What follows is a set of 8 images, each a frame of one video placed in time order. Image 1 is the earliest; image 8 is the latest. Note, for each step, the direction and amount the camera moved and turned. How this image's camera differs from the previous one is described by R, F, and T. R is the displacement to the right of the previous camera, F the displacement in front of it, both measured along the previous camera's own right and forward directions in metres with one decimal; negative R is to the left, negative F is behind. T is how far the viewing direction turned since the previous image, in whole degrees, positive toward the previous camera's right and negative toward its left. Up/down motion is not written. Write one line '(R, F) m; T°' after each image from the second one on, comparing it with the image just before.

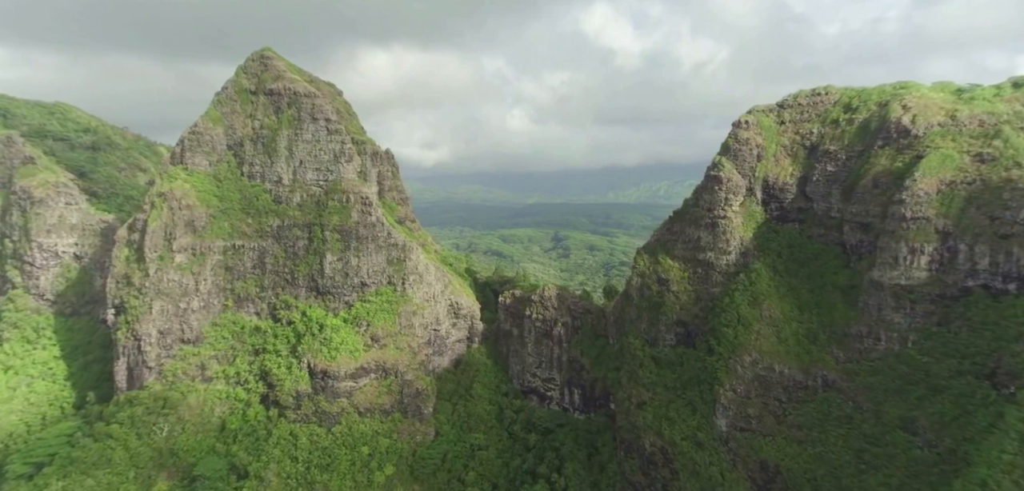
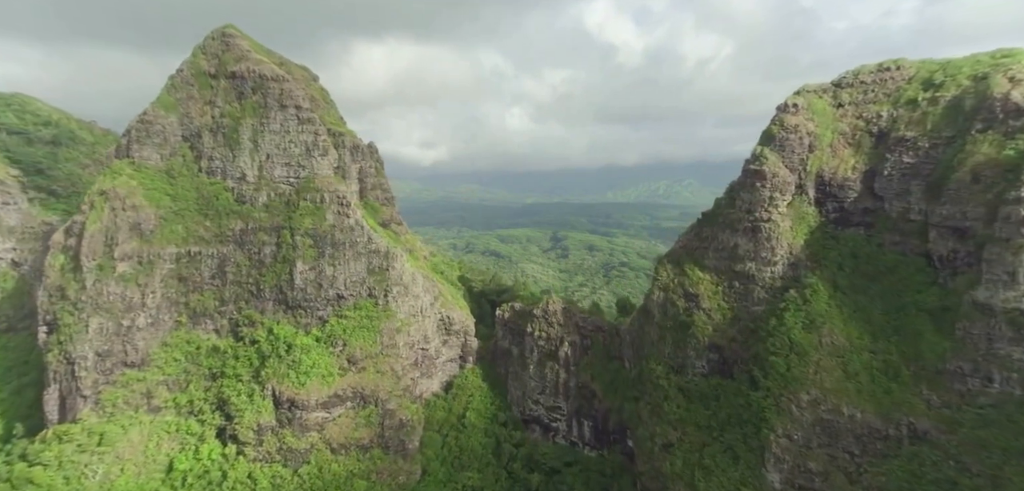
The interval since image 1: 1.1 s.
(0.0, +6.1) m; 0°
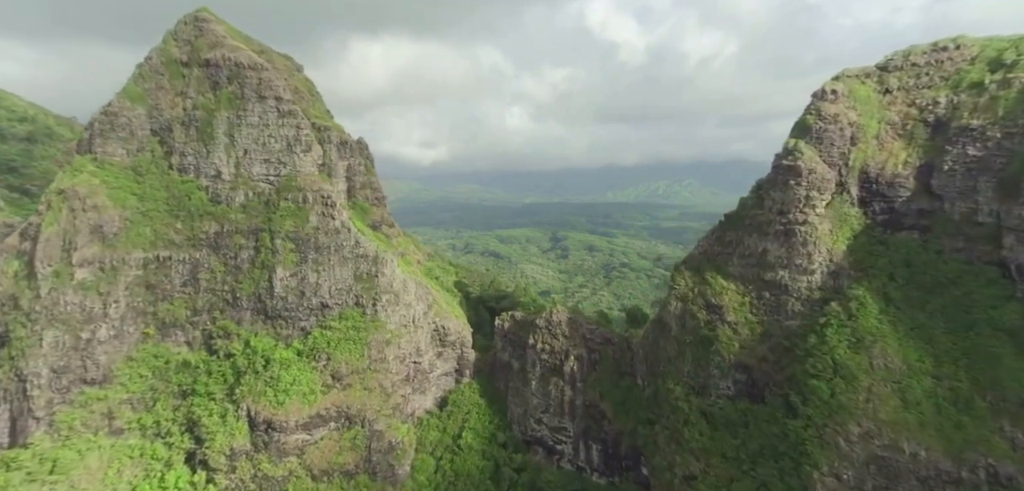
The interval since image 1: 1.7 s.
(-0.1, +3.5) m; 0°
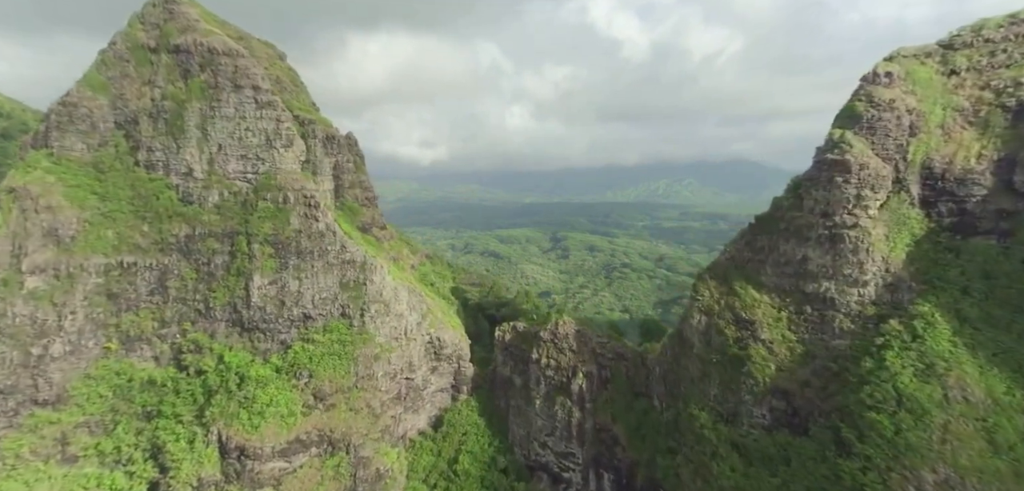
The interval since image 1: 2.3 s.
(-0.1, +3.5) m; 0°
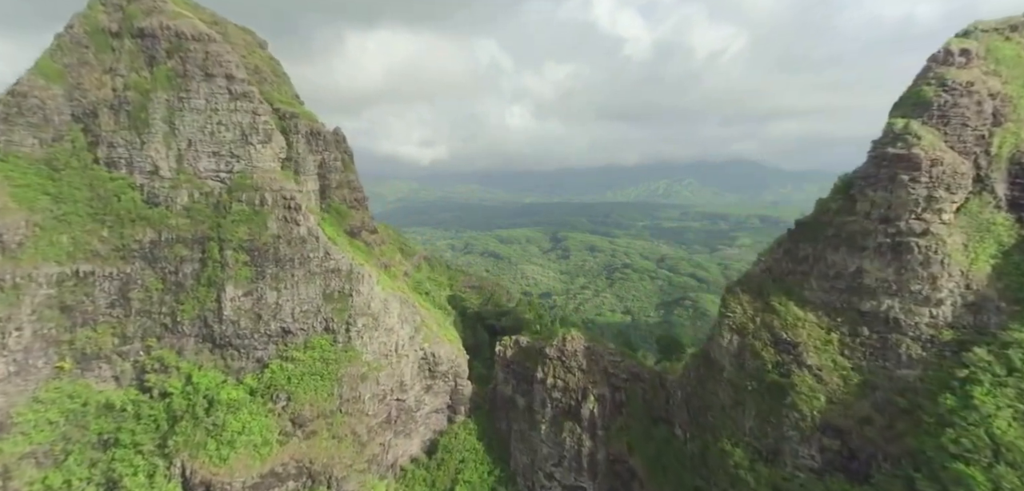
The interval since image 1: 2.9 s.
(-0.1, +3.5) m; 0°
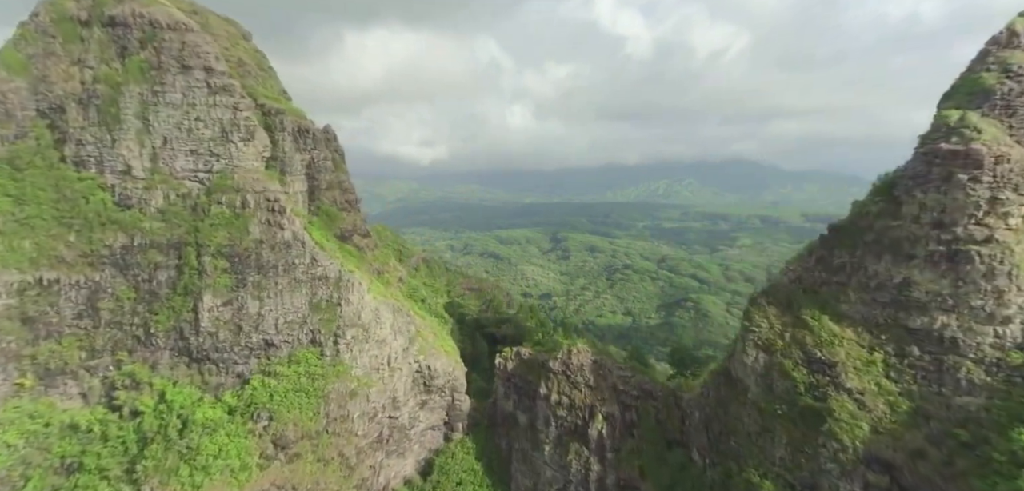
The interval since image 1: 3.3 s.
(-0.1, +2.3) m; 0°
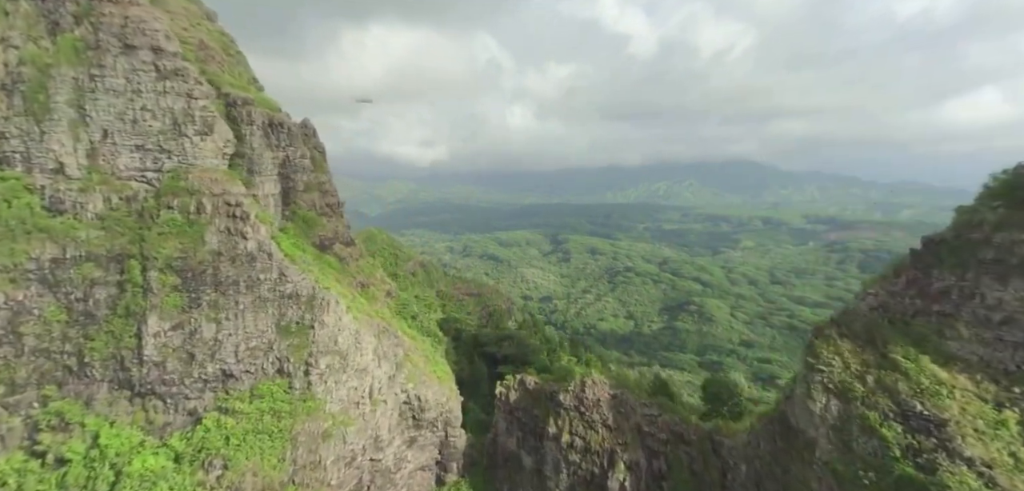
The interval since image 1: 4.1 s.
(-0.2, +4.4) m; 0°
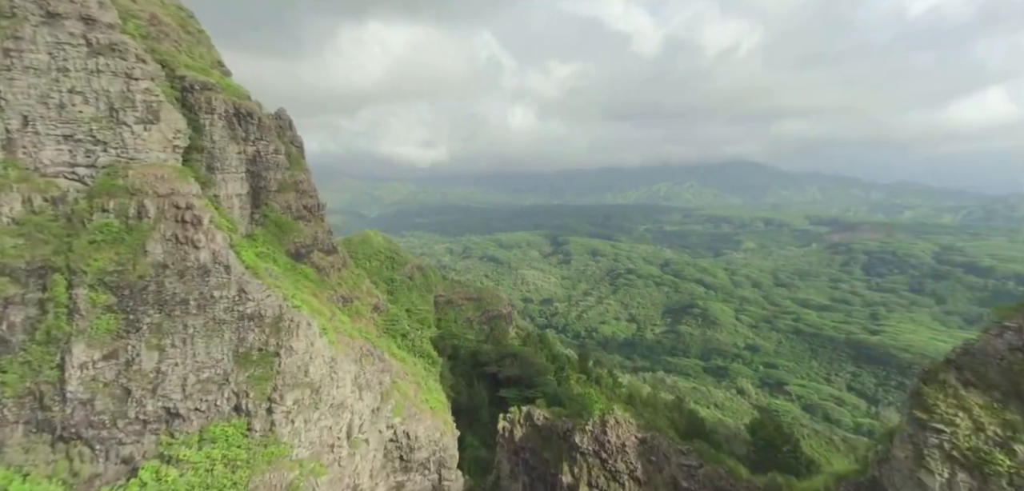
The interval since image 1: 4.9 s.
(-0.2, +4.3) m; 0°
